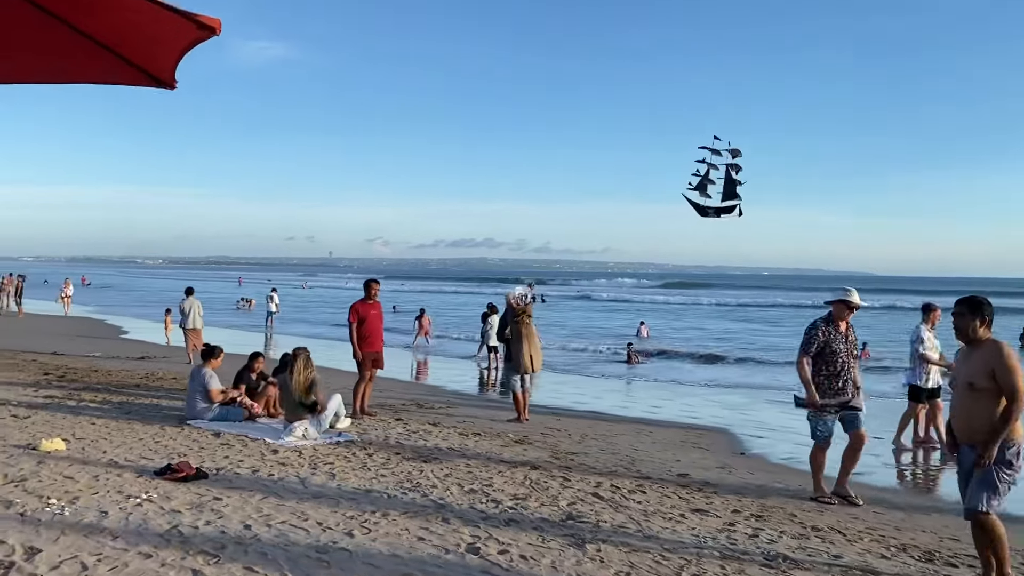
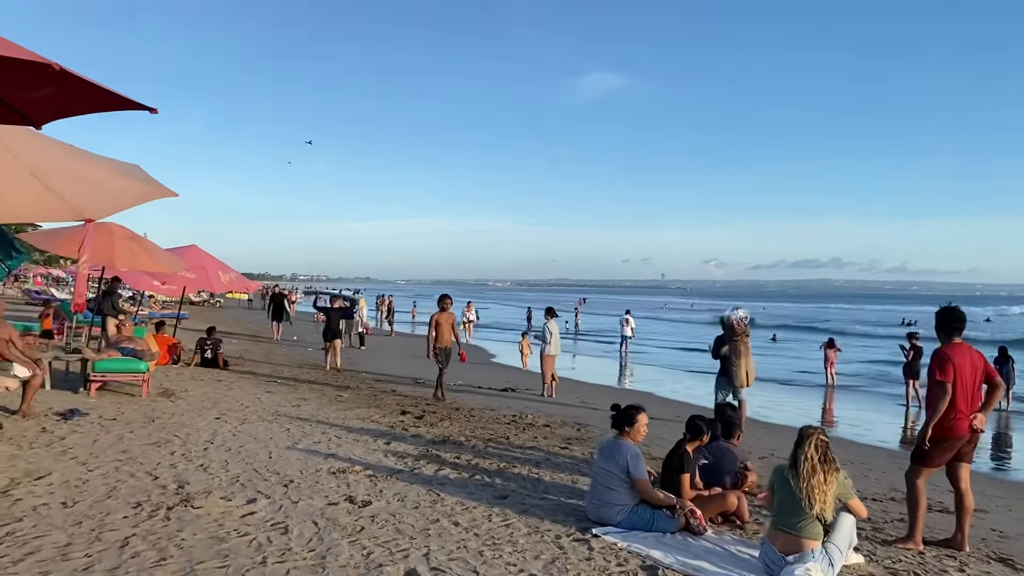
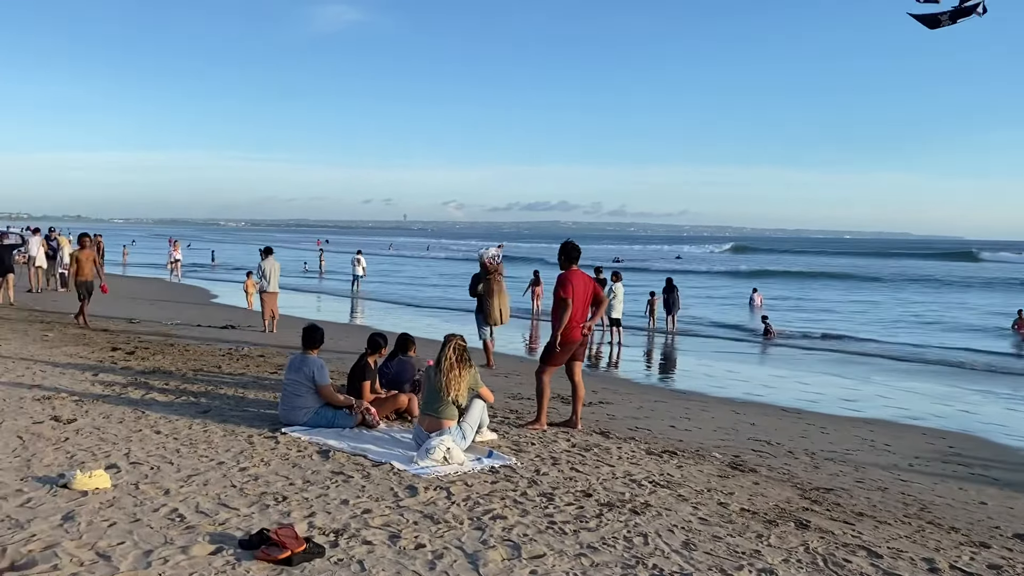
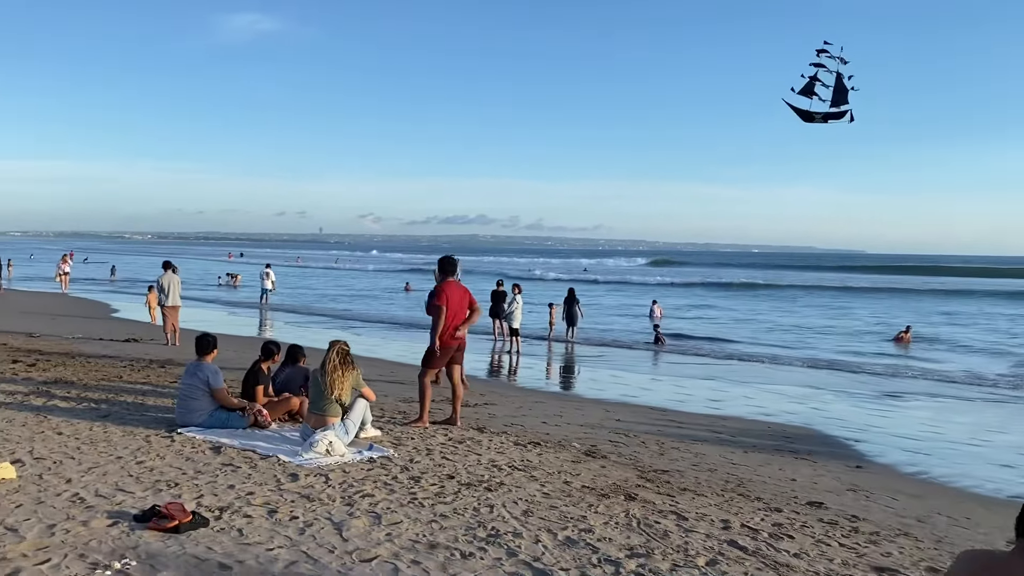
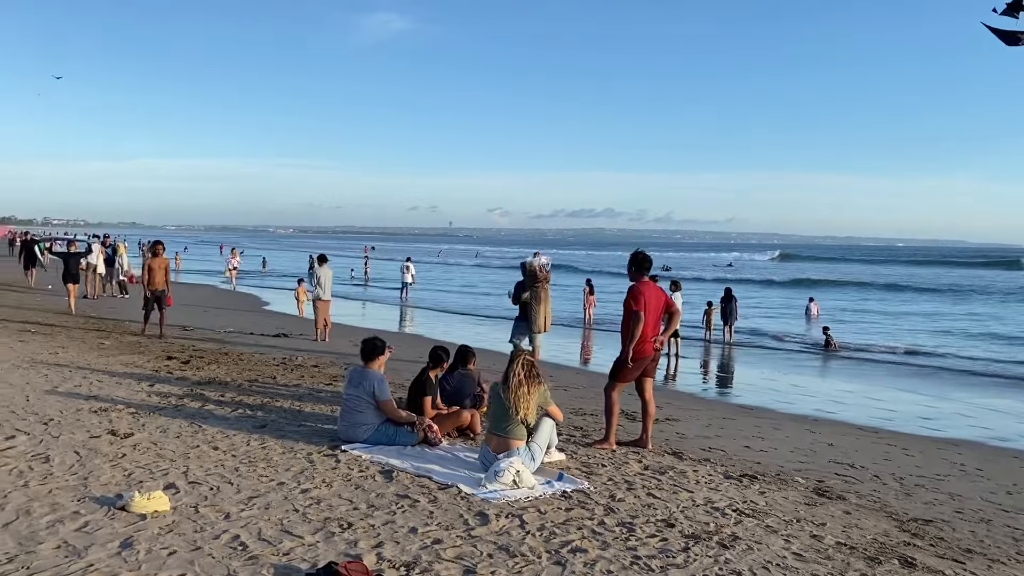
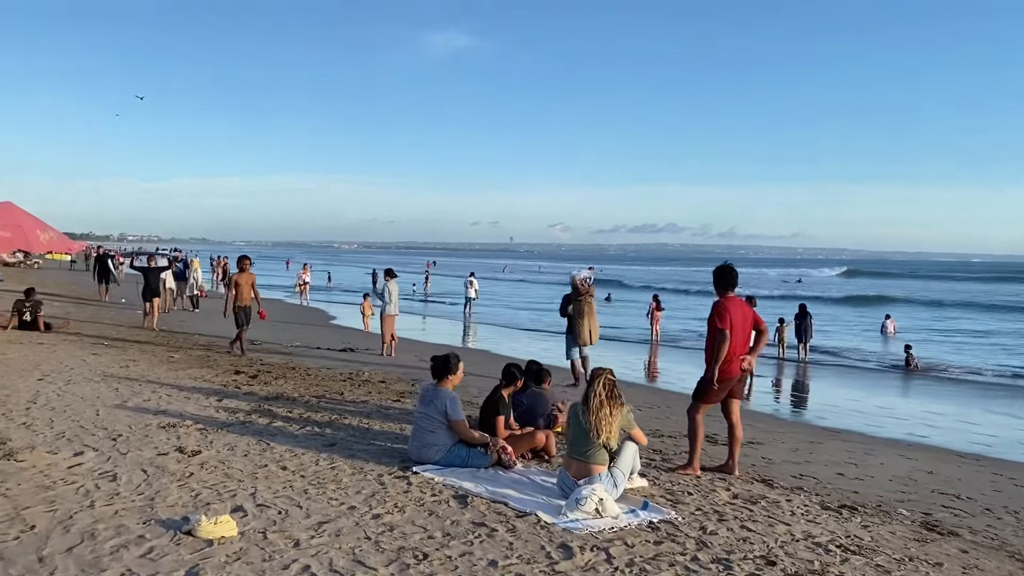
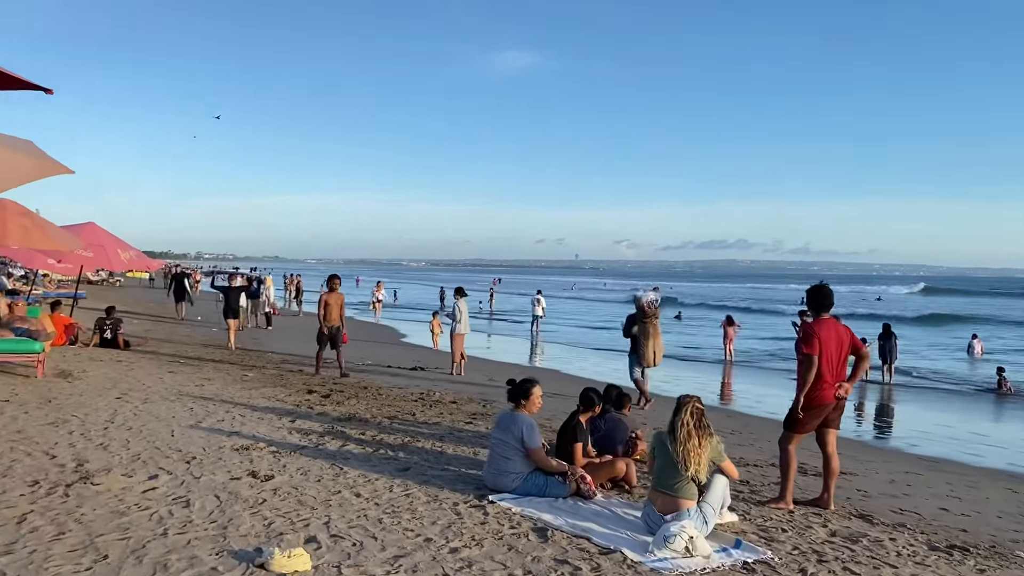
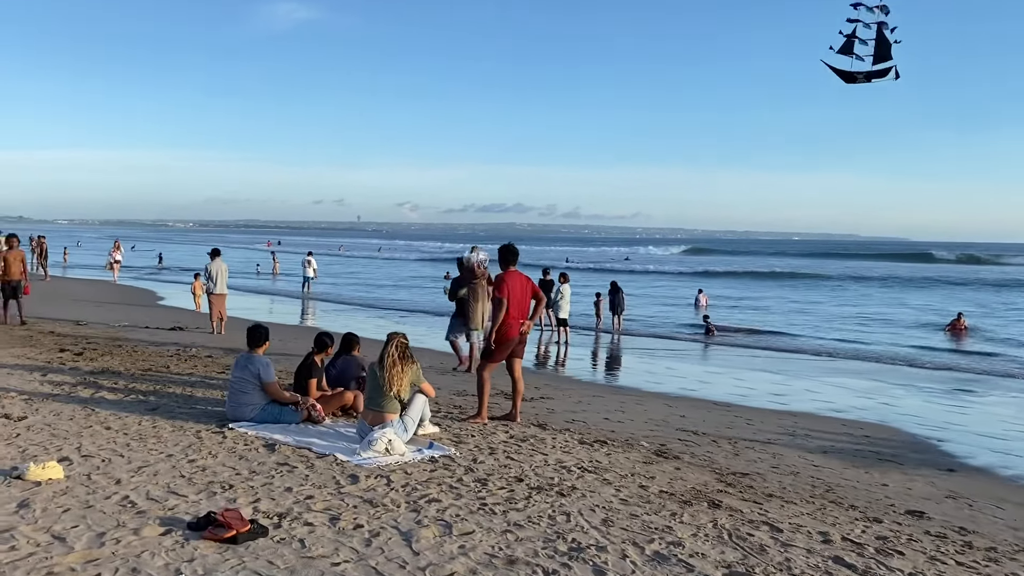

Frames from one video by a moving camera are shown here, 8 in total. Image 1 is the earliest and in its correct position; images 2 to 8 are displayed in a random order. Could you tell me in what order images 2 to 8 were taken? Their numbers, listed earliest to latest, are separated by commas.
4, 8, 3, 5, 6, 7, 2
